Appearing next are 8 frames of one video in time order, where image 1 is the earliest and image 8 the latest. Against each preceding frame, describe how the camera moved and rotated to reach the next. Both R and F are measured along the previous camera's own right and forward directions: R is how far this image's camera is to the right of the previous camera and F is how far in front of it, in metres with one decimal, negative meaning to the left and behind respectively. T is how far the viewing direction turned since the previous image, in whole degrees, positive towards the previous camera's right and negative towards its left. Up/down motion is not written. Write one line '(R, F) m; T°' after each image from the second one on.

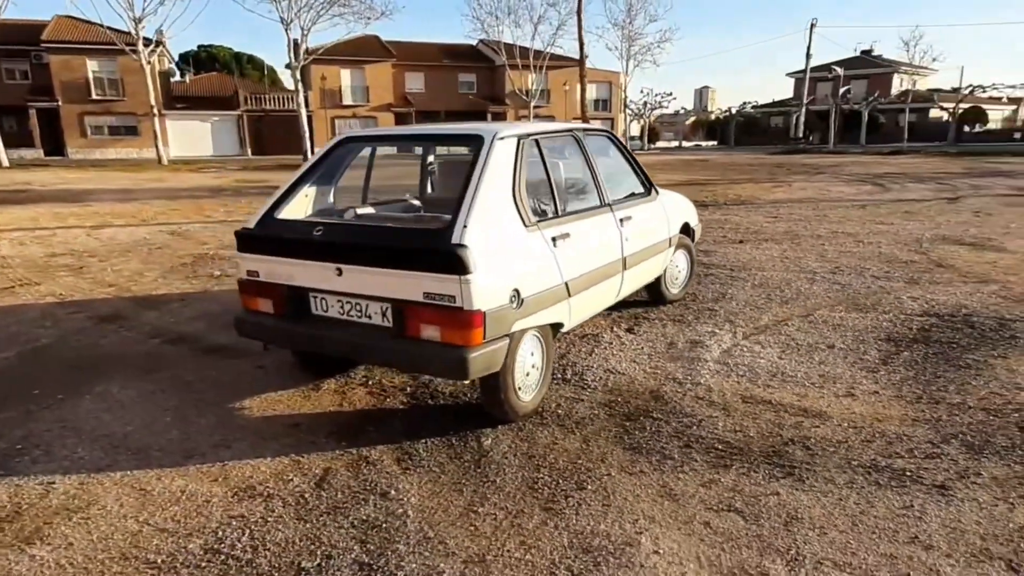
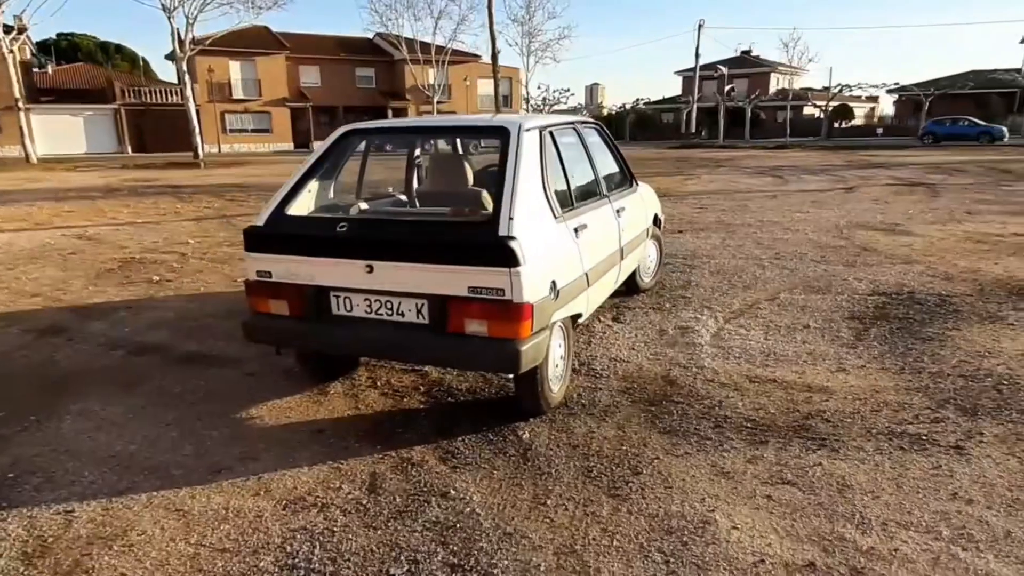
(-0.7, +0.1) m; +8°
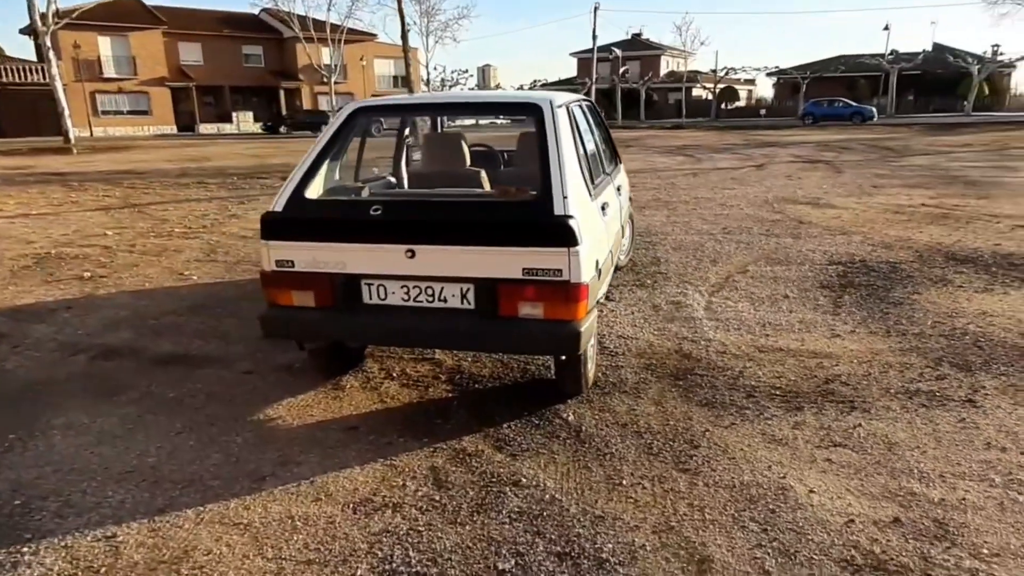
(-0.7, +0.1) m; +8°
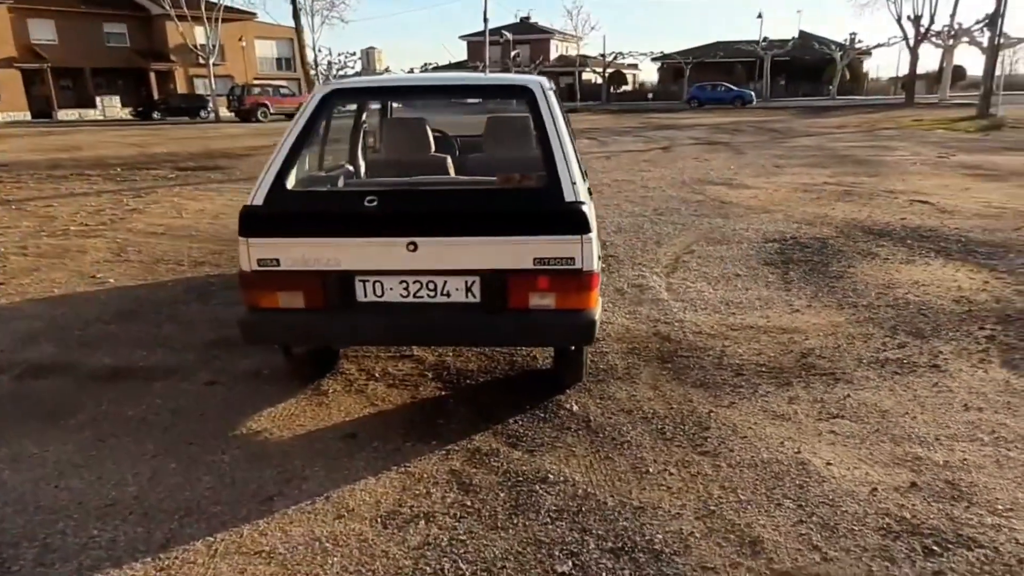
(-0.5, +0.2) m; +9°
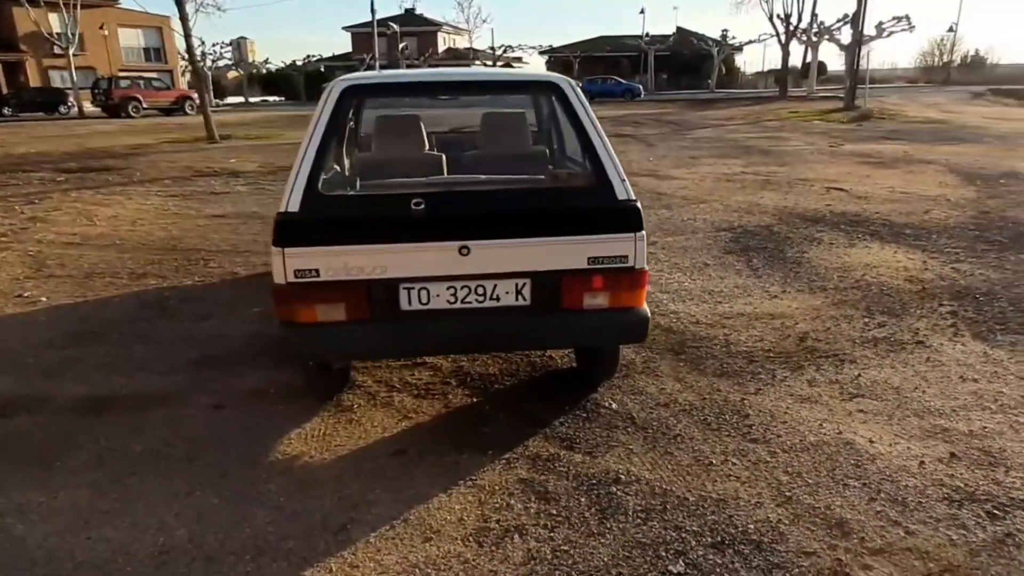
(-0.7, +0.1) m; +9°
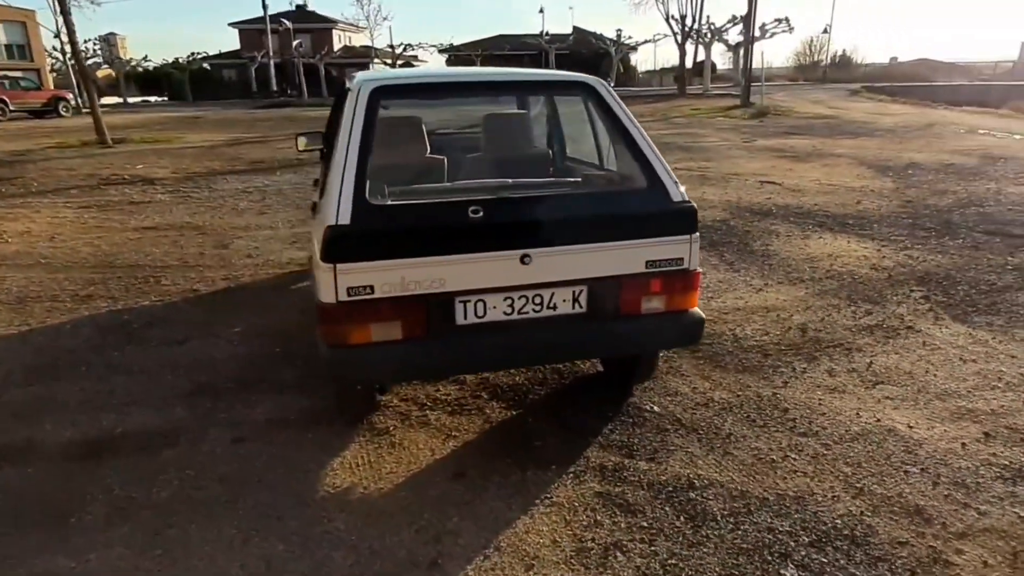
(-0.6, +0.2) m; +8°
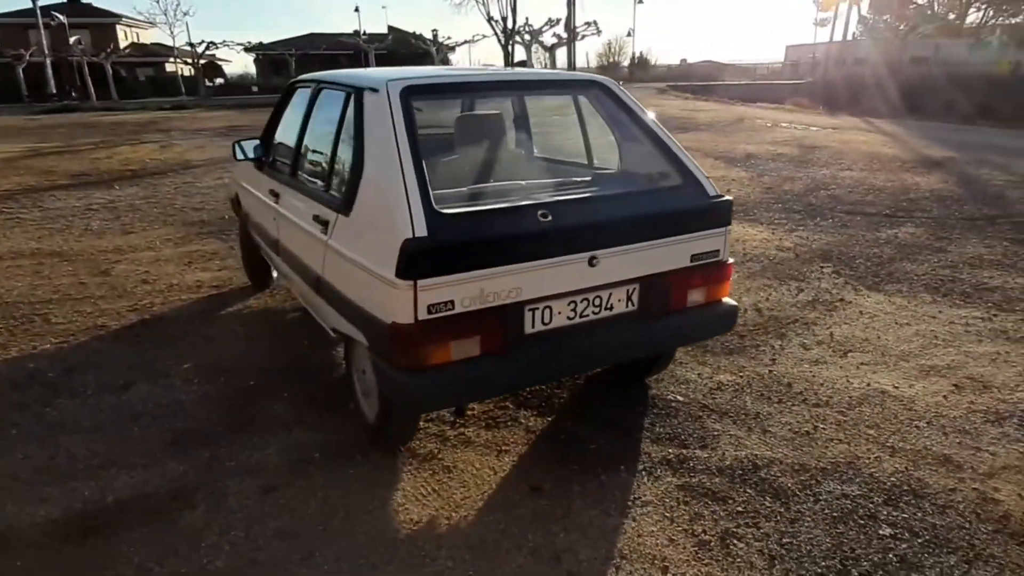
(-0.9, +0.2) m; +14°
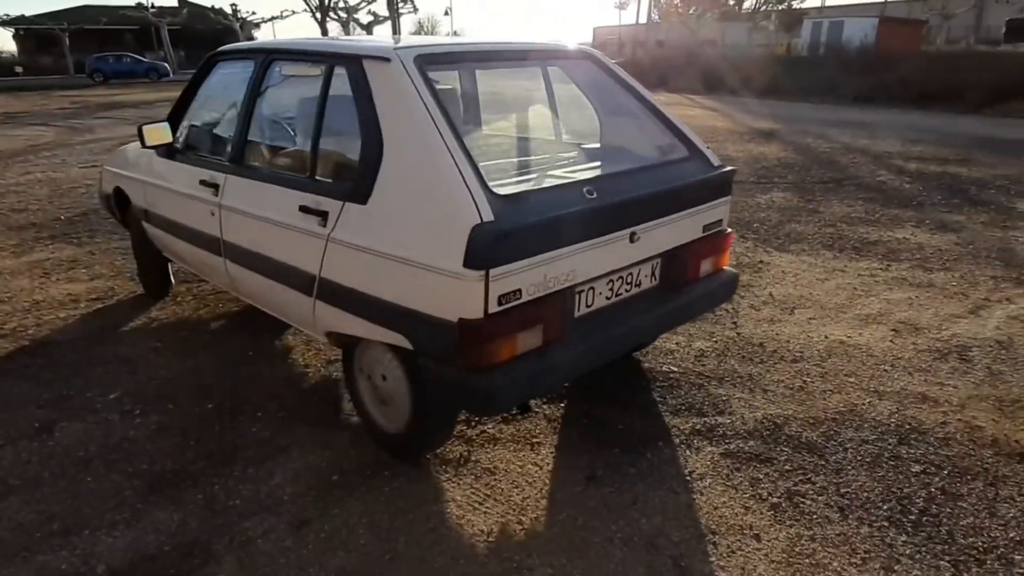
(-0.8, +0.3) m; +14°
